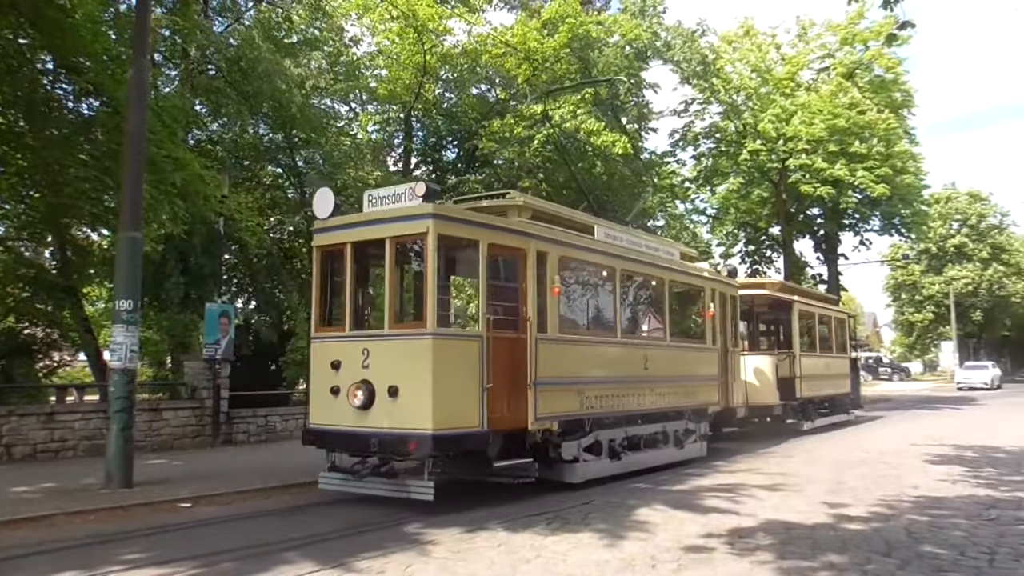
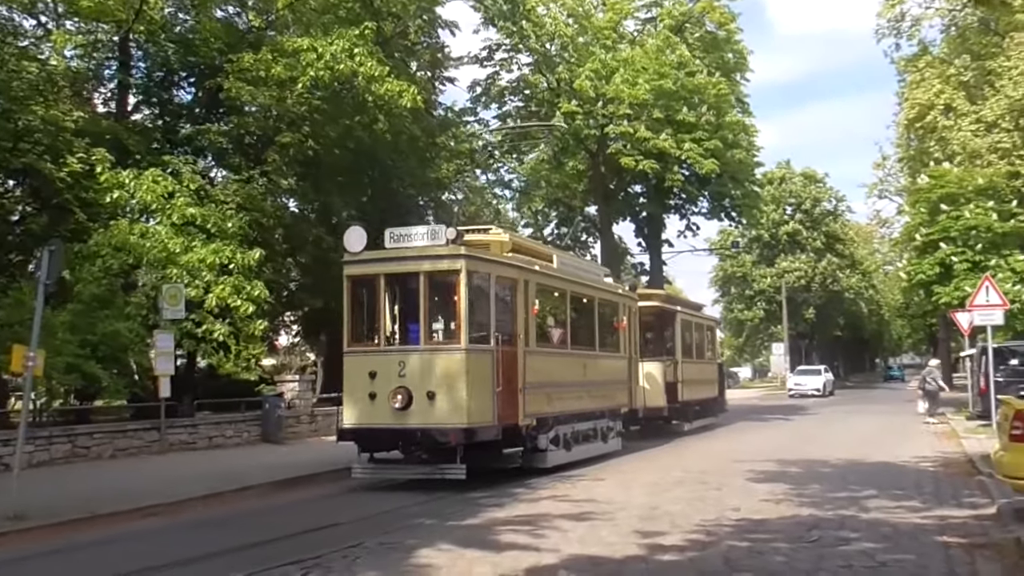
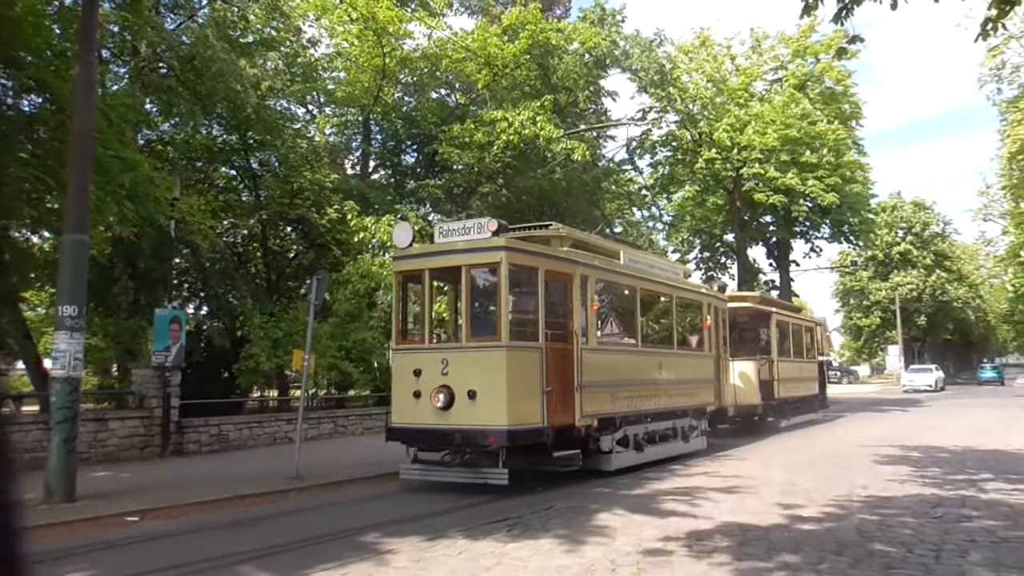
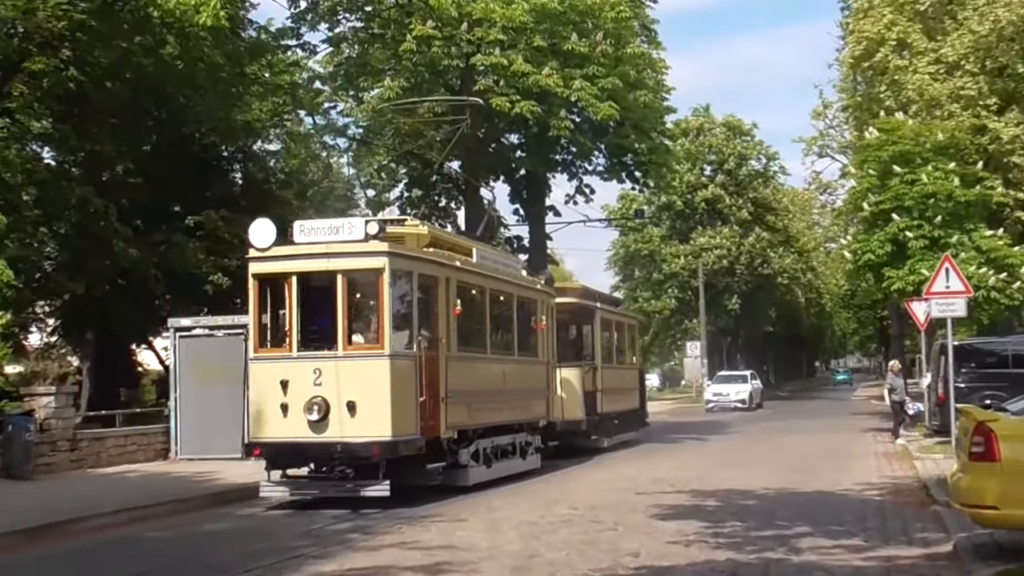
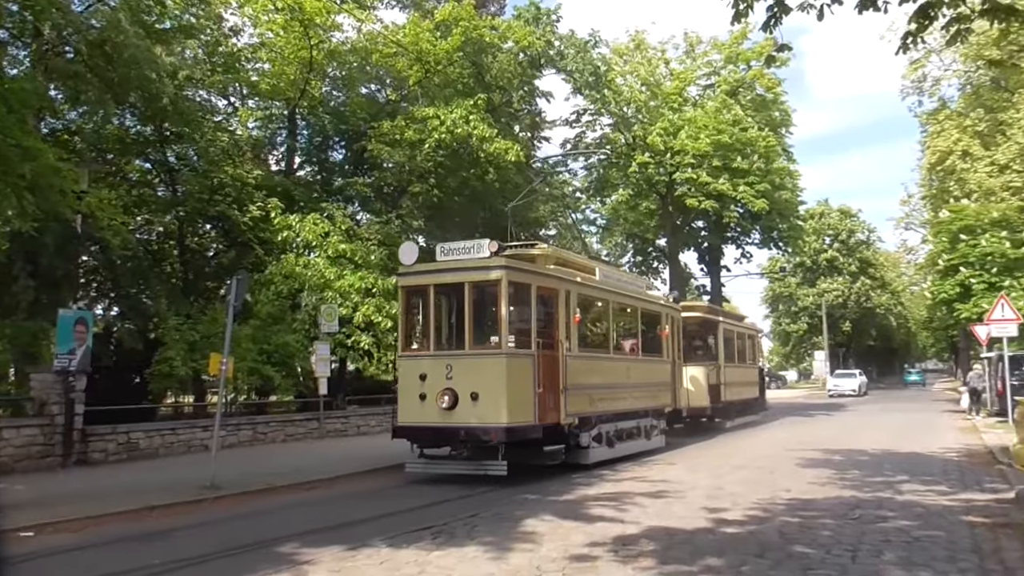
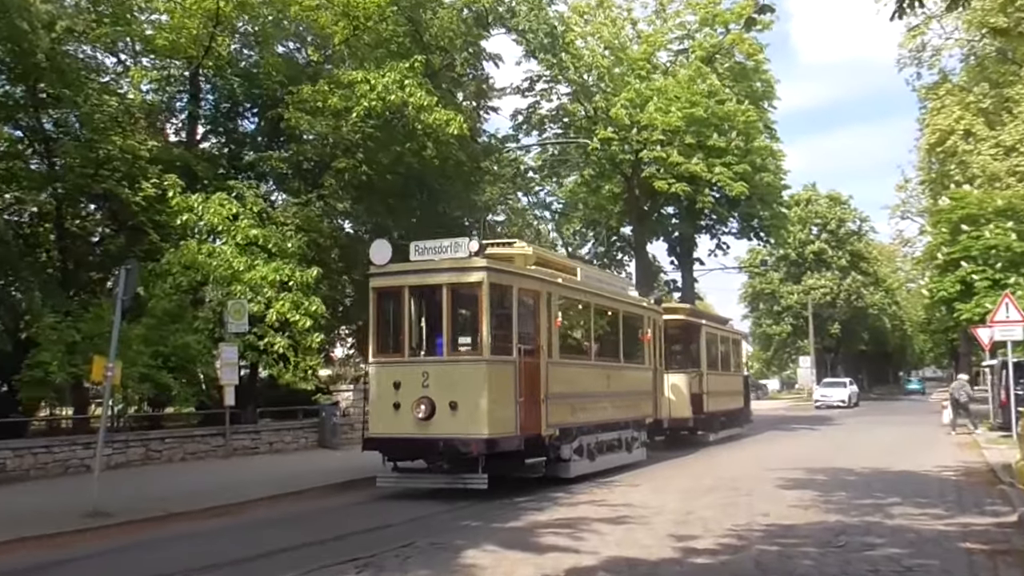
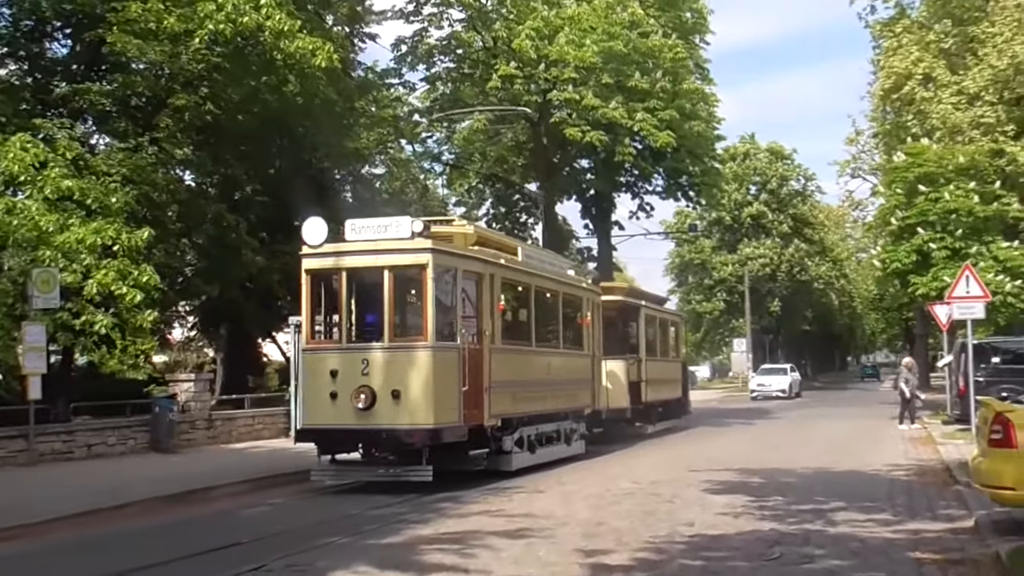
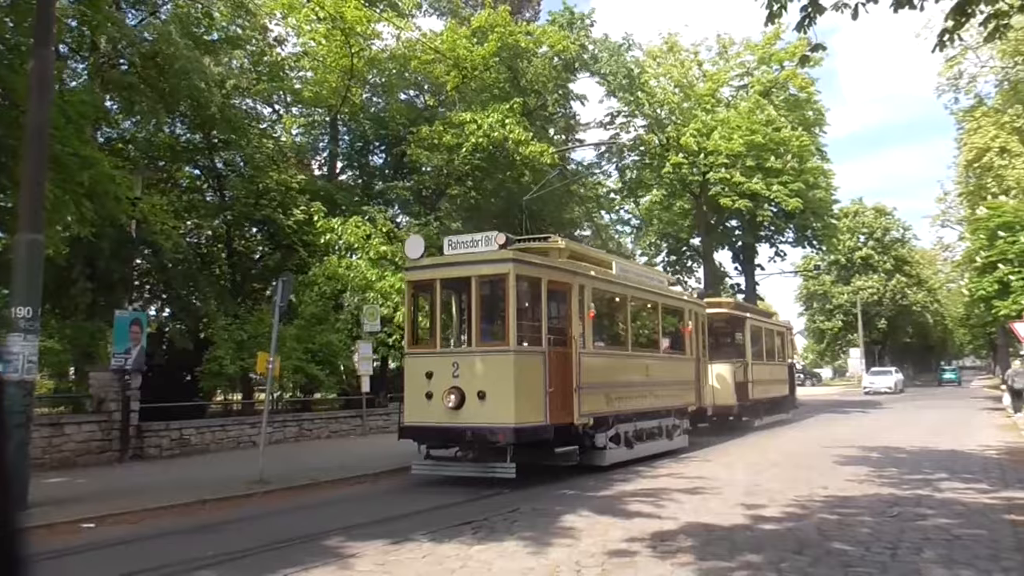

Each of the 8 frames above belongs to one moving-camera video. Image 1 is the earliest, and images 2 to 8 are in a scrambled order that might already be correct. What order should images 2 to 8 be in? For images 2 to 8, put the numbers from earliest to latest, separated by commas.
3, 8, 5, 6, 2, 7, 4
